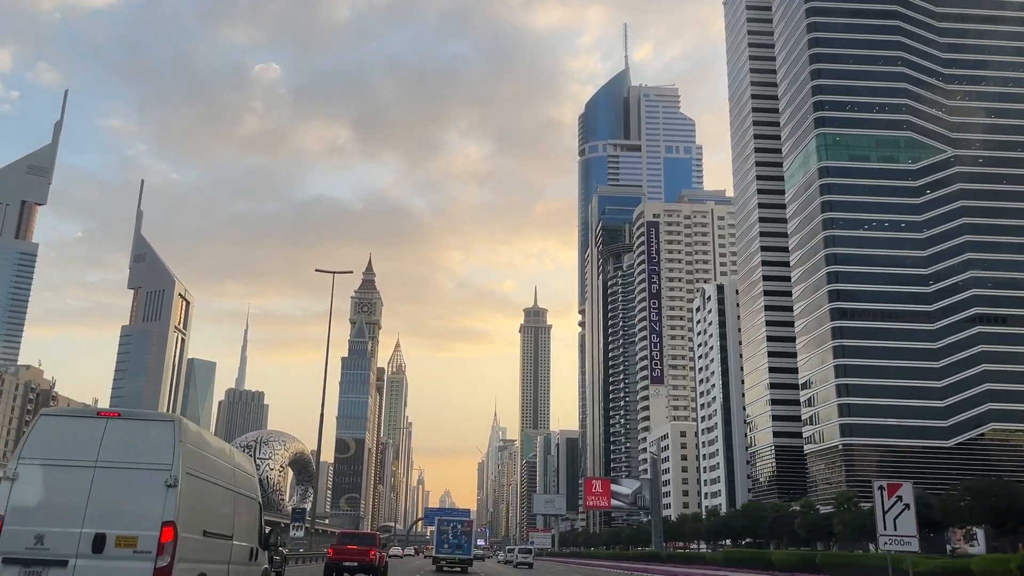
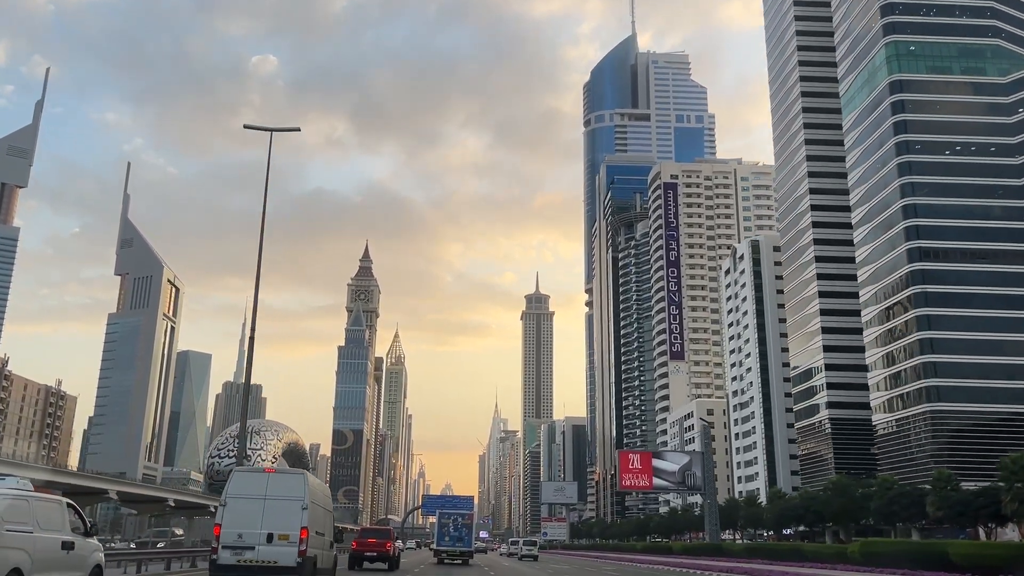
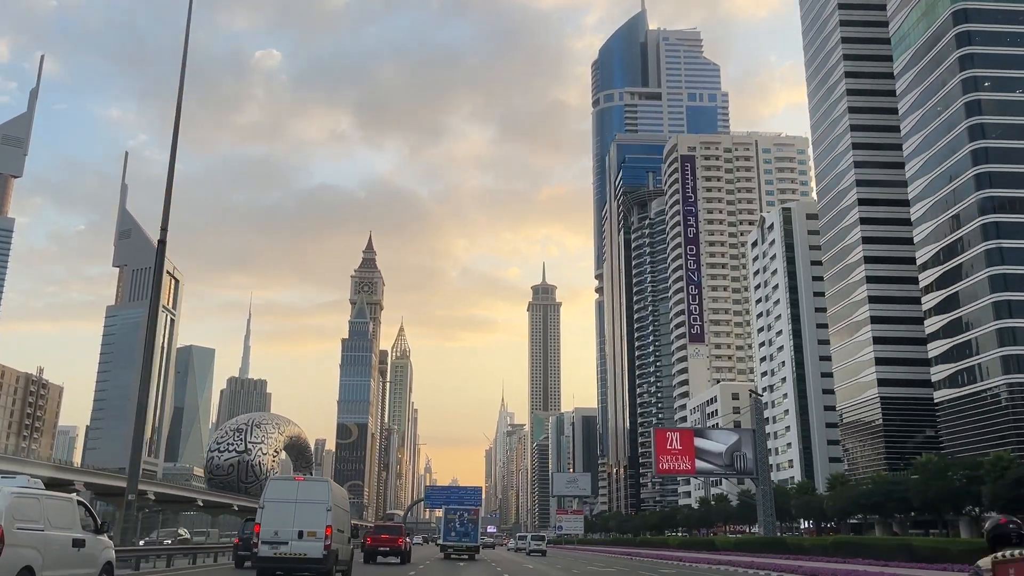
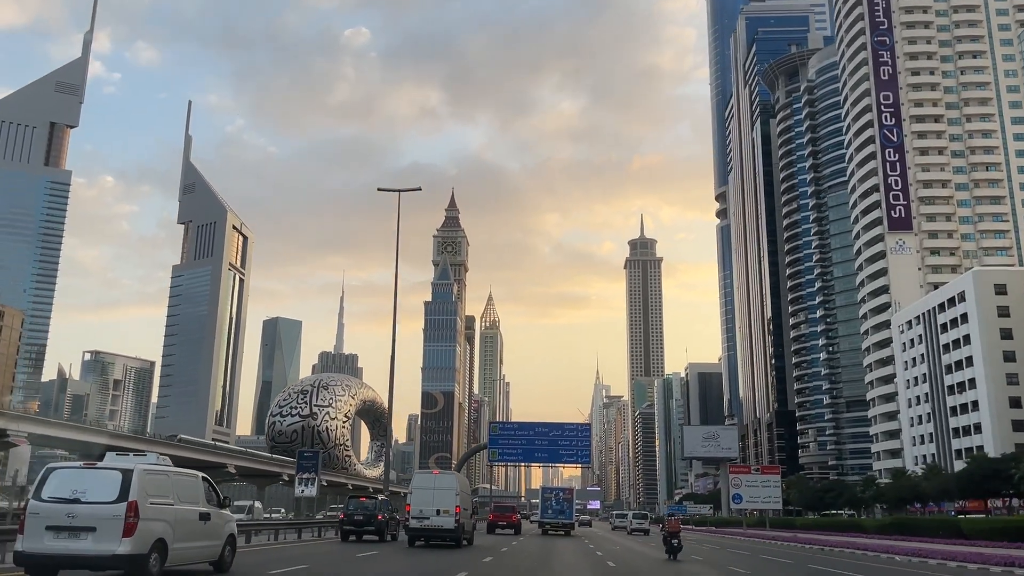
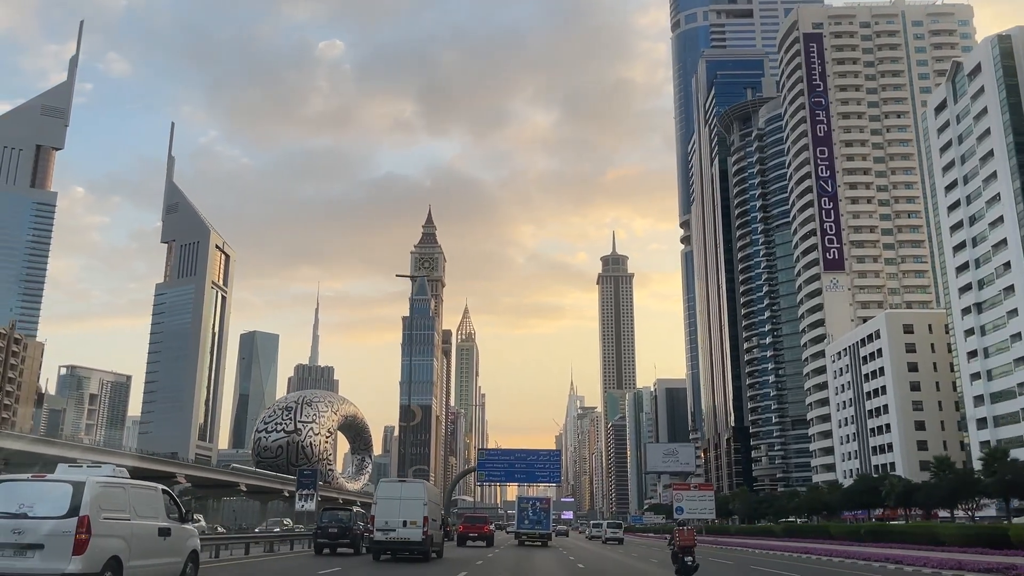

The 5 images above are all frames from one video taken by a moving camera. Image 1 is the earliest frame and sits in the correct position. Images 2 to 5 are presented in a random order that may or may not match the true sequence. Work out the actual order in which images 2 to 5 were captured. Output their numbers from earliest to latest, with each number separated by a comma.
2, 3, 5, 4
